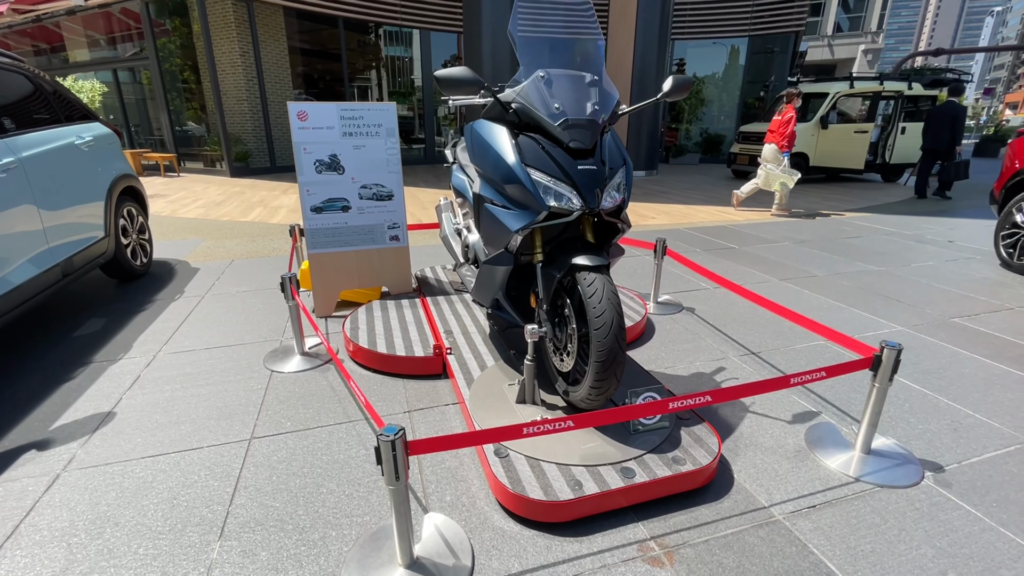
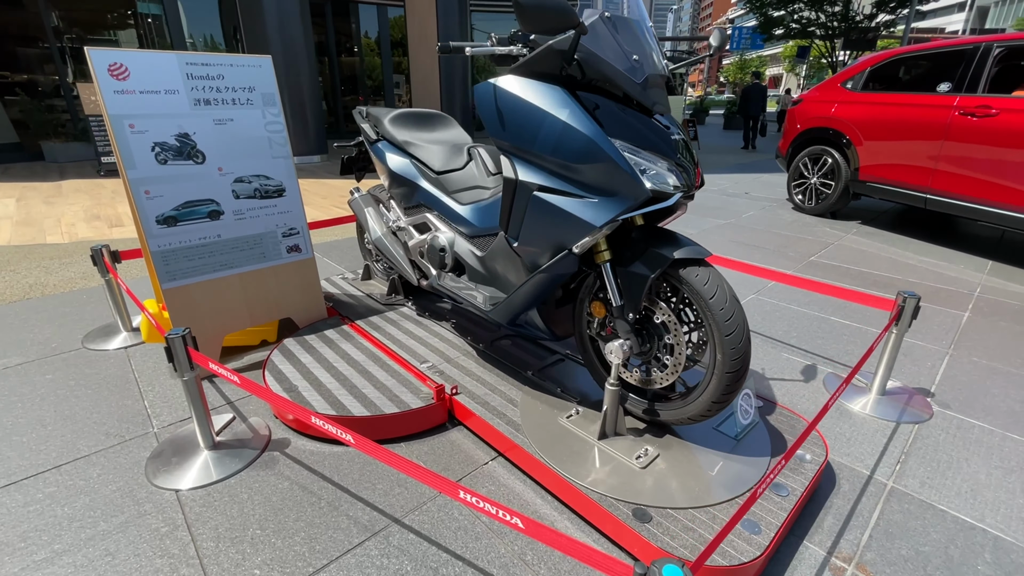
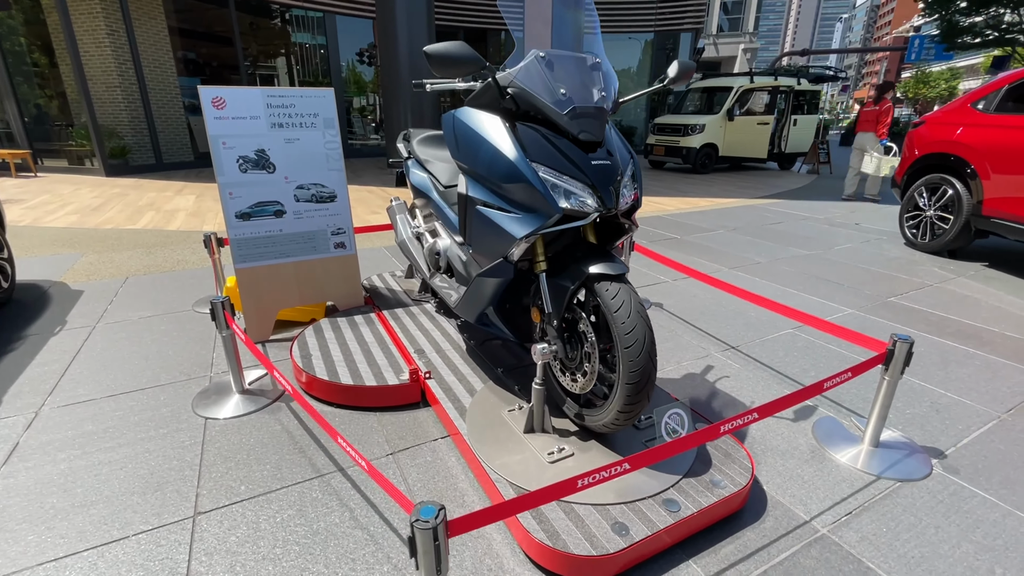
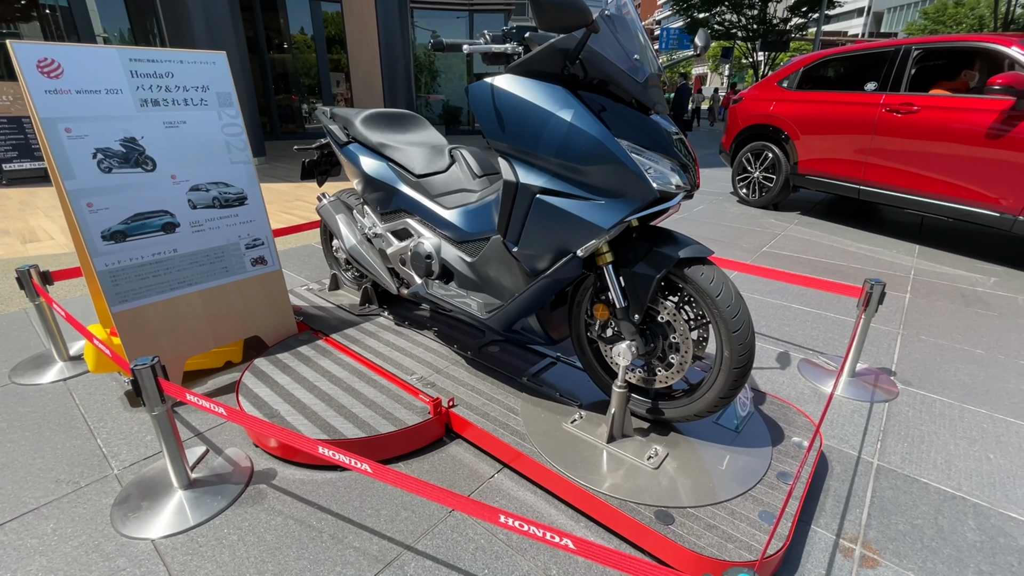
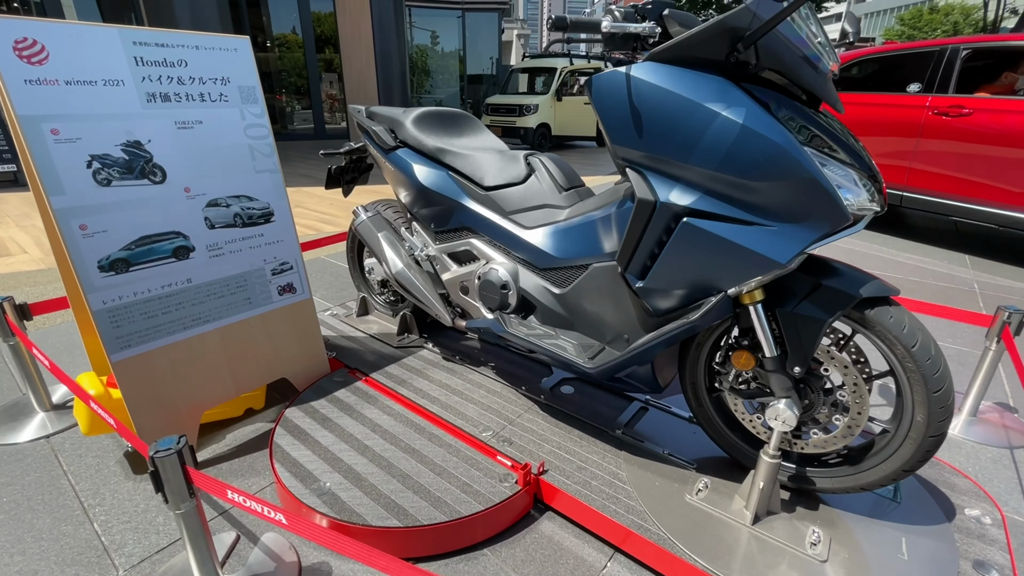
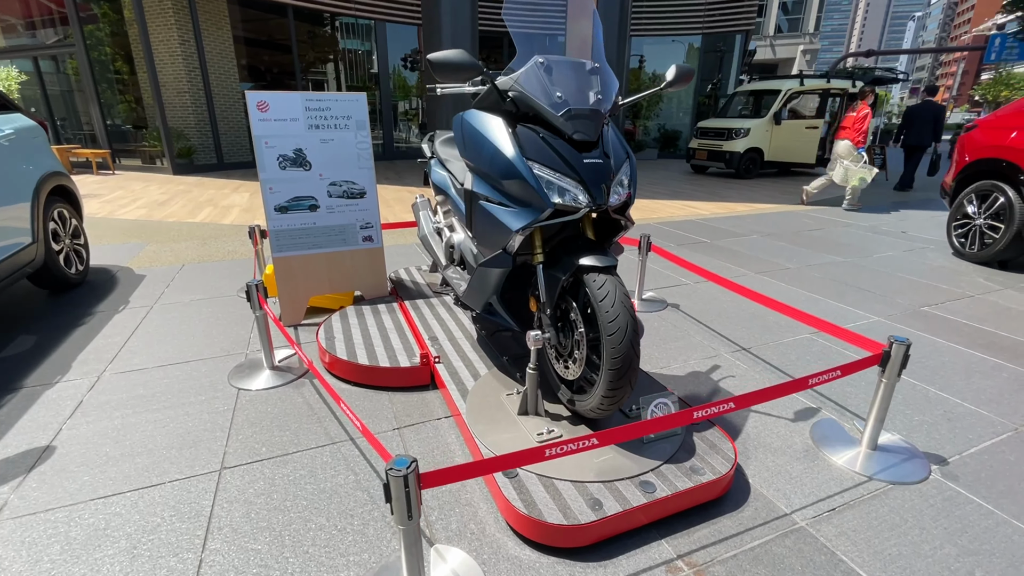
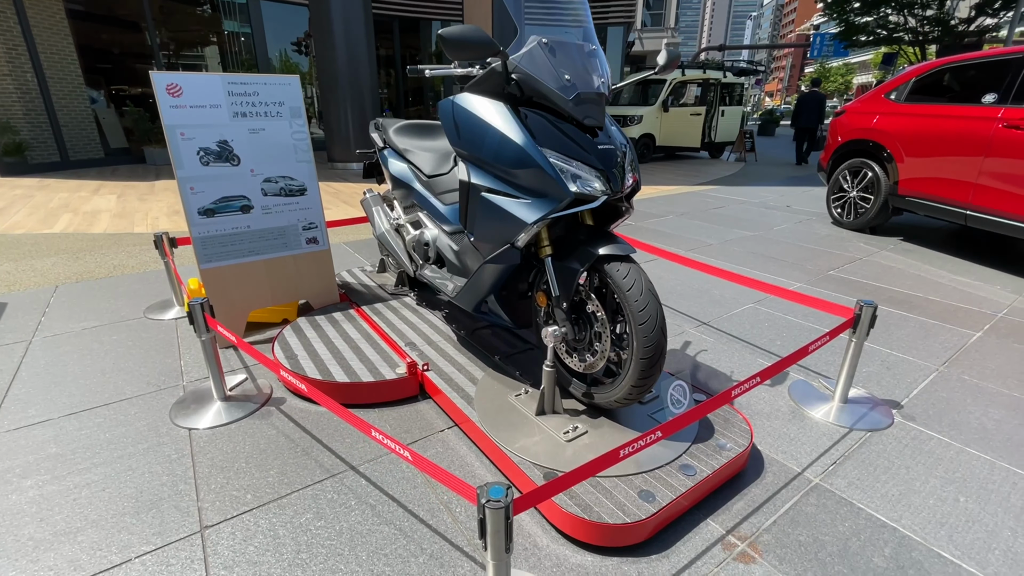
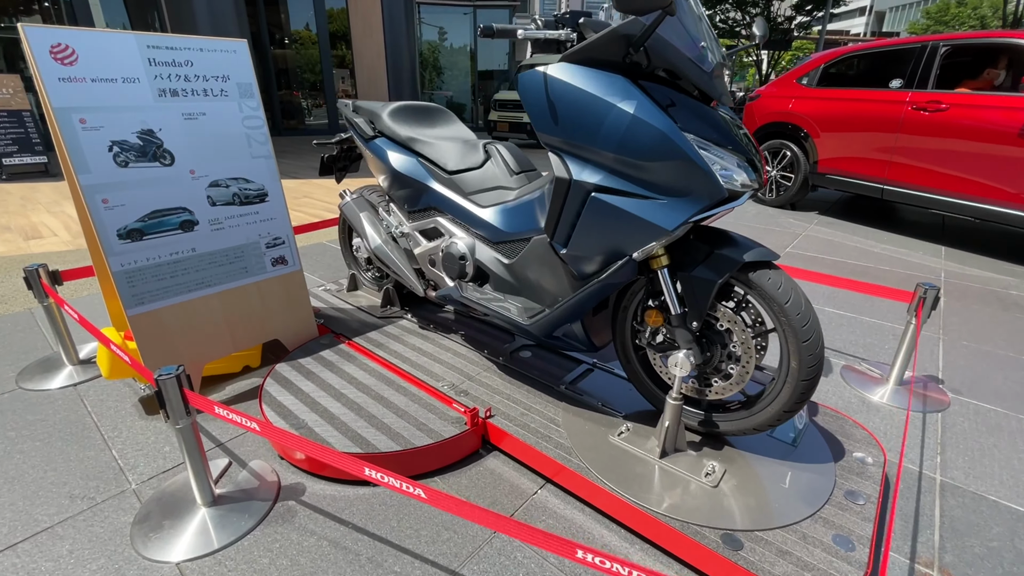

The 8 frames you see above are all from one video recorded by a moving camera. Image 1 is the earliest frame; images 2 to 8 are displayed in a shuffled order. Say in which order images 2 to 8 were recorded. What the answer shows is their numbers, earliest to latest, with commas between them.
6, 3, 7, 2, 4, 8, 5
